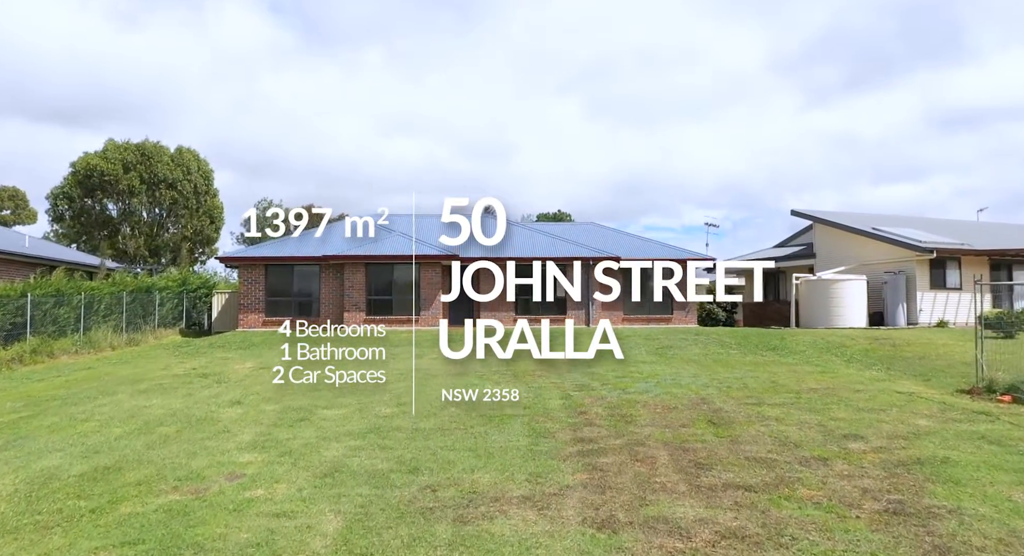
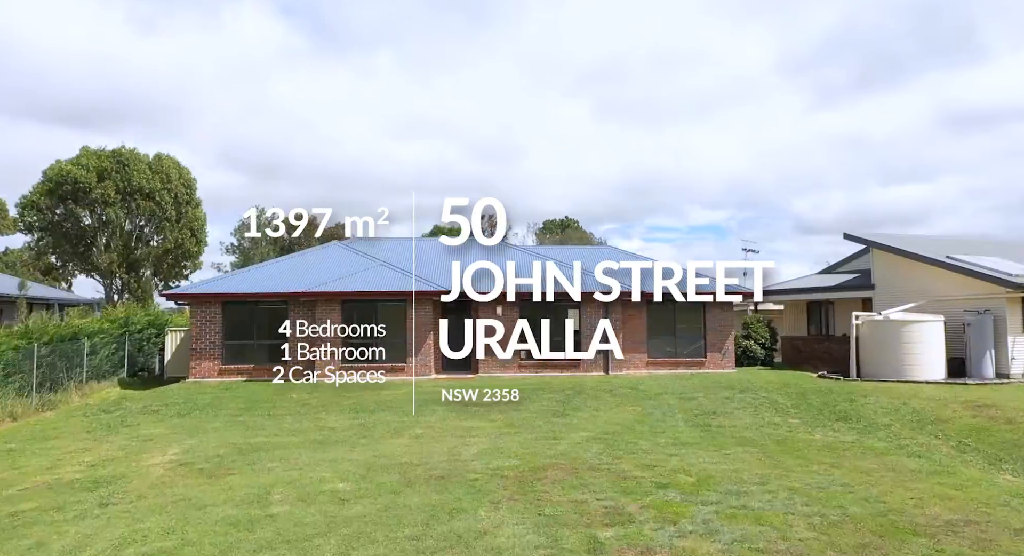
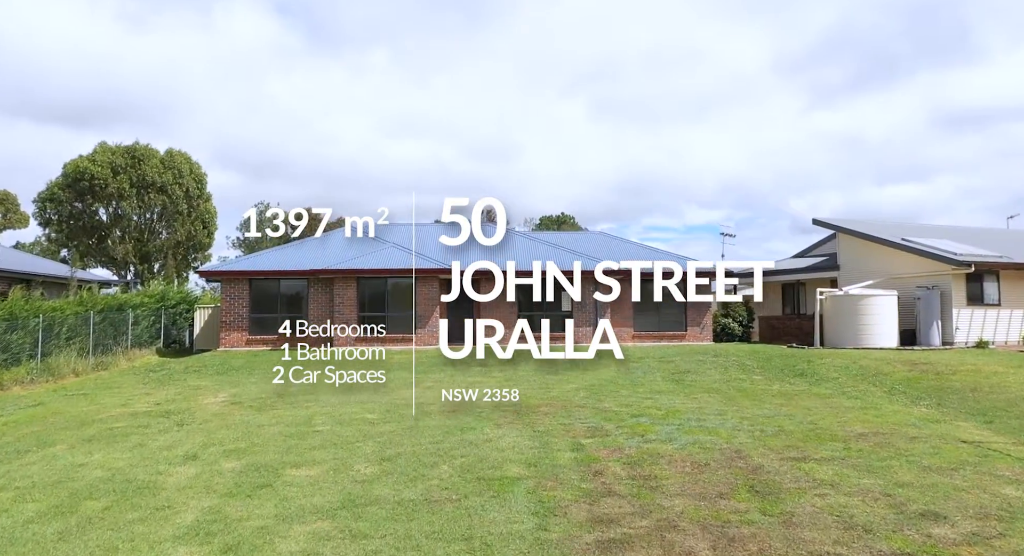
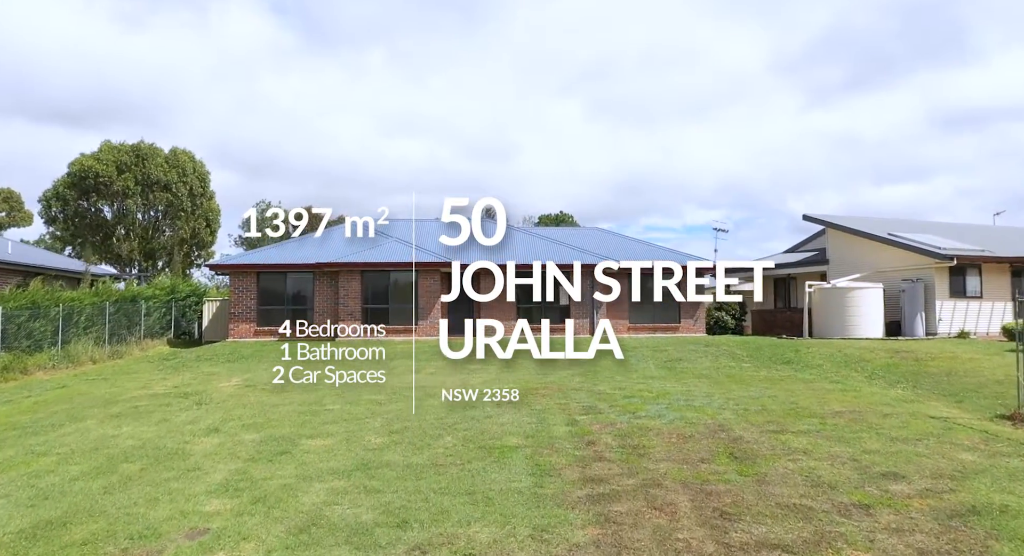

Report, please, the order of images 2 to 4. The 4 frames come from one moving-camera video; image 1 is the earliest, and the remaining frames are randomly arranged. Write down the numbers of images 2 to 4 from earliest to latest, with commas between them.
4, 3, 2
